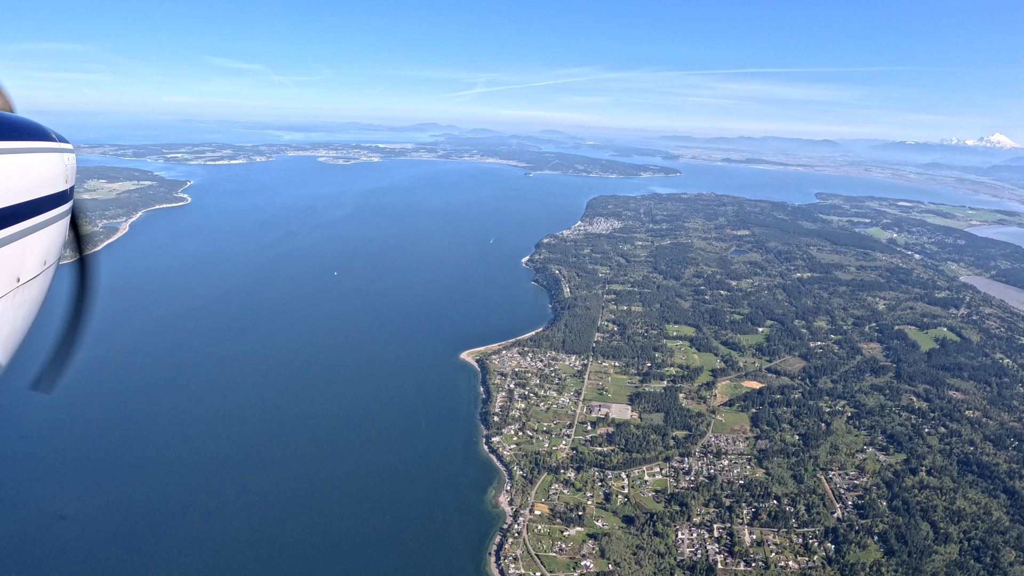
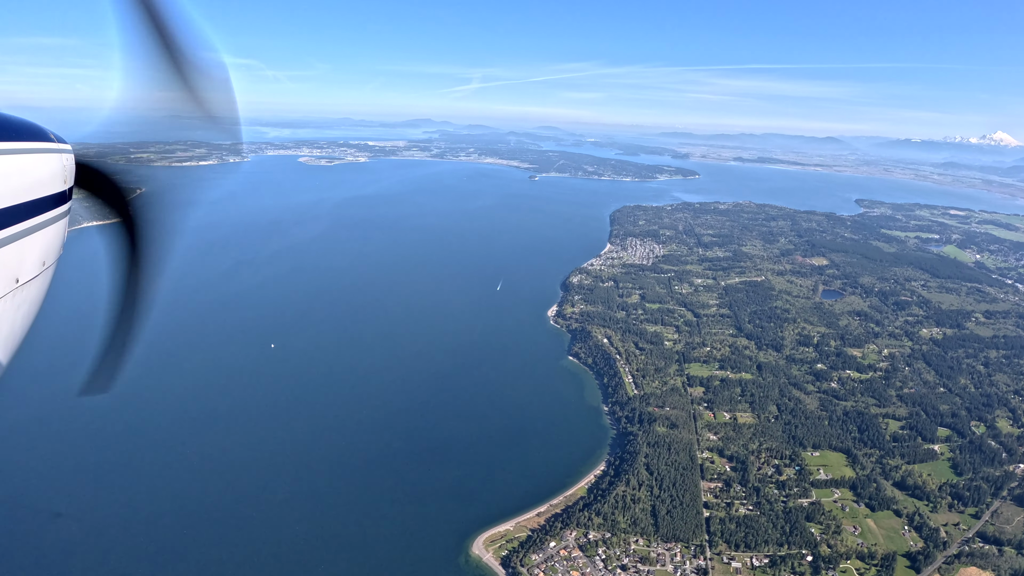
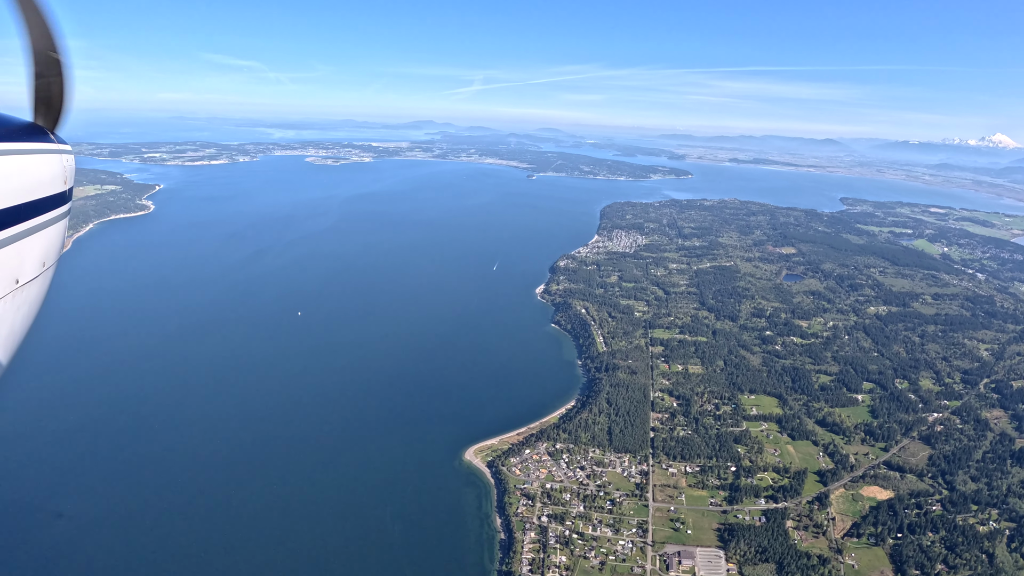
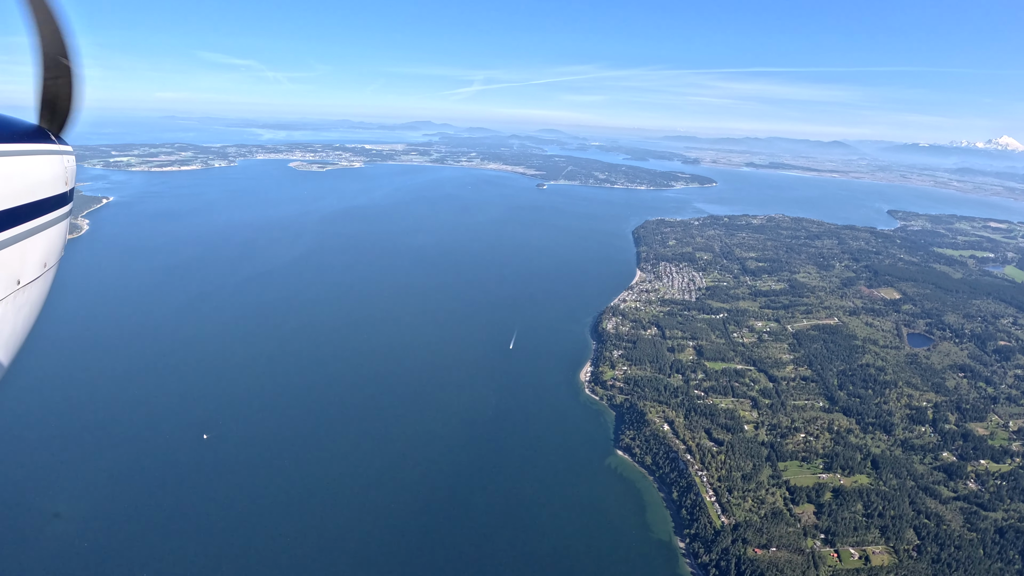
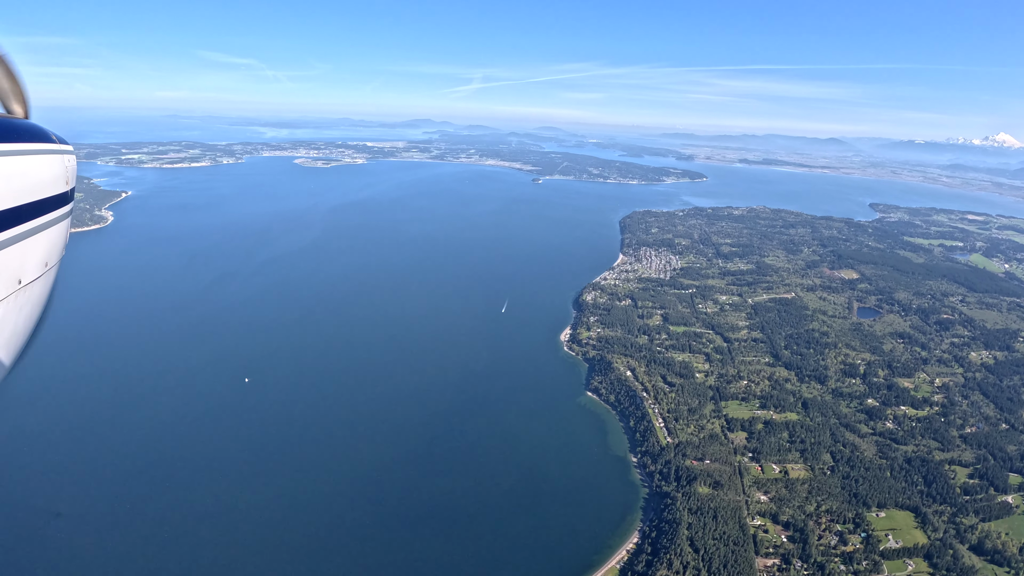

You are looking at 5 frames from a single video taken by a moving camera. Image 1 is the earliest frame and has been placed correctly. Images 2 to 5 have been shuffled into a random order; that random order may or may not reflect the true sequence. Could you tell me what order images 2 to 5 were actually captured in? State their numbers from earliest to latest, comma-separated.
3, 2, 5, 4
